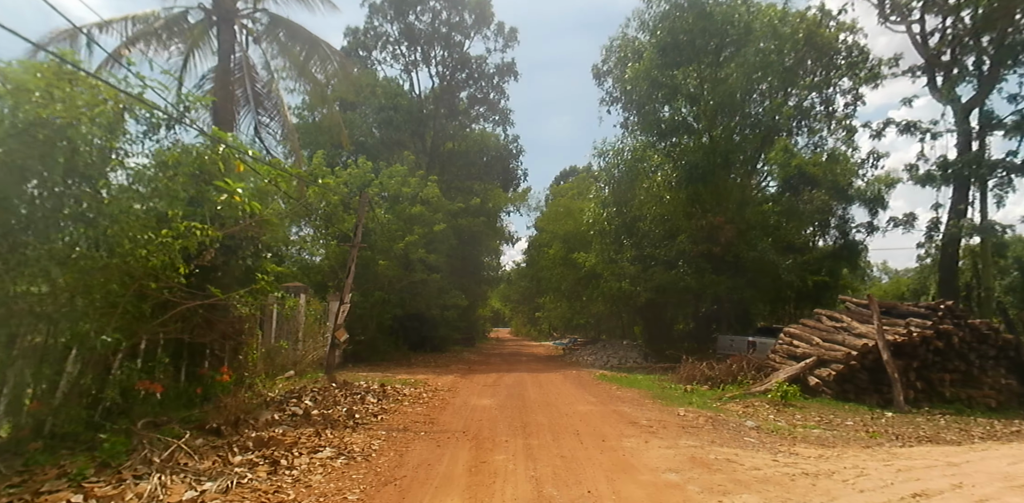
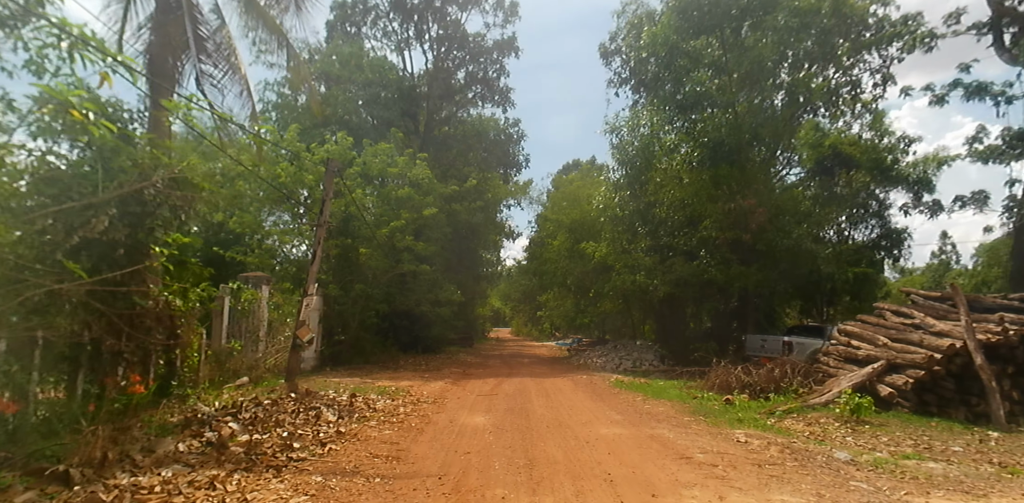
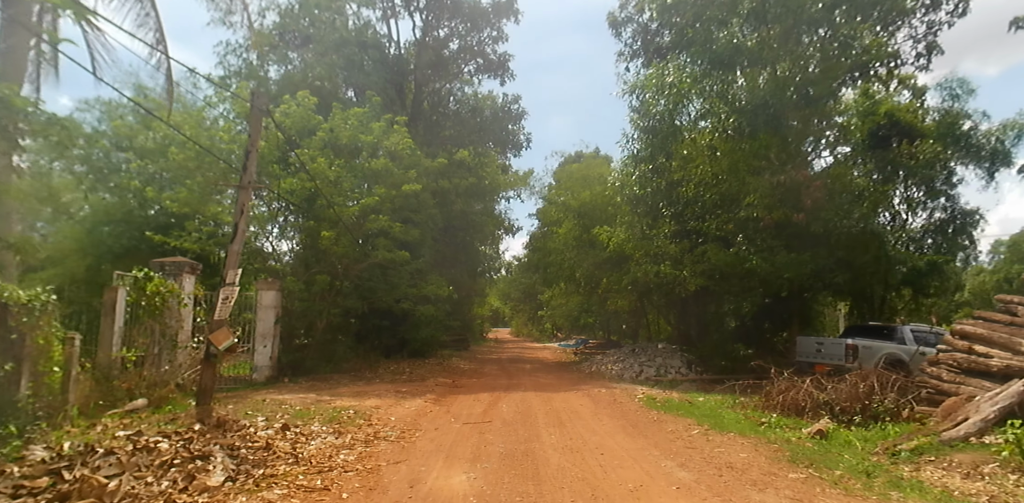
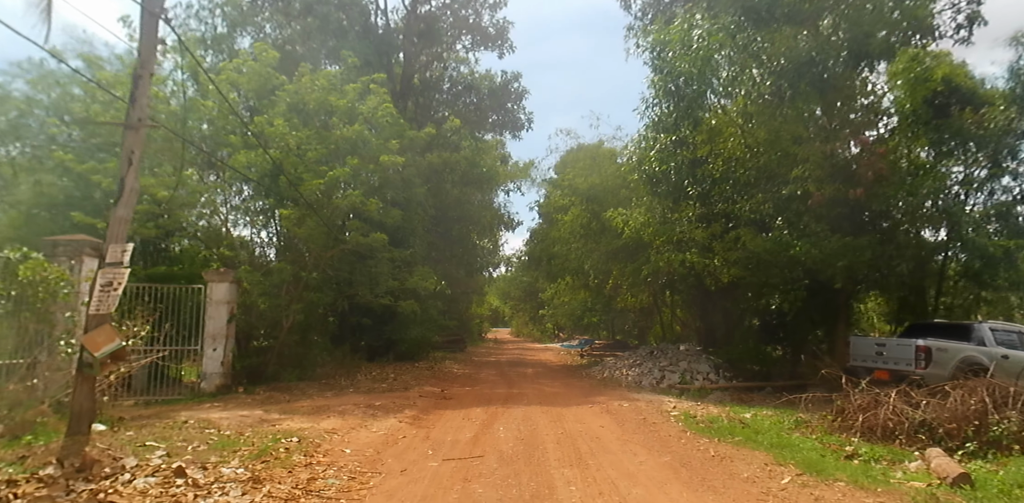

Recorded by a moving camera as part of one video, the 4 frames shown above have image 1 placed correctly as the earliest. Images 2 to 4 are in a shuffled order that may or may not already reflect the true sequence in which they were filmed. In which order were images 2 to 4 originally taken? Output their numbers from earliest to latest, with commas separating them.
2, 3, 4
